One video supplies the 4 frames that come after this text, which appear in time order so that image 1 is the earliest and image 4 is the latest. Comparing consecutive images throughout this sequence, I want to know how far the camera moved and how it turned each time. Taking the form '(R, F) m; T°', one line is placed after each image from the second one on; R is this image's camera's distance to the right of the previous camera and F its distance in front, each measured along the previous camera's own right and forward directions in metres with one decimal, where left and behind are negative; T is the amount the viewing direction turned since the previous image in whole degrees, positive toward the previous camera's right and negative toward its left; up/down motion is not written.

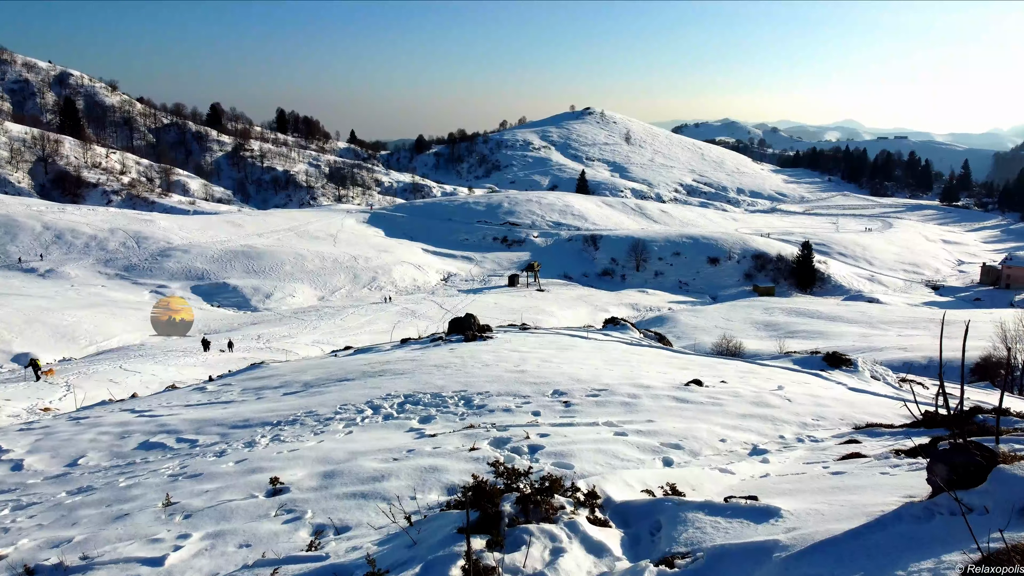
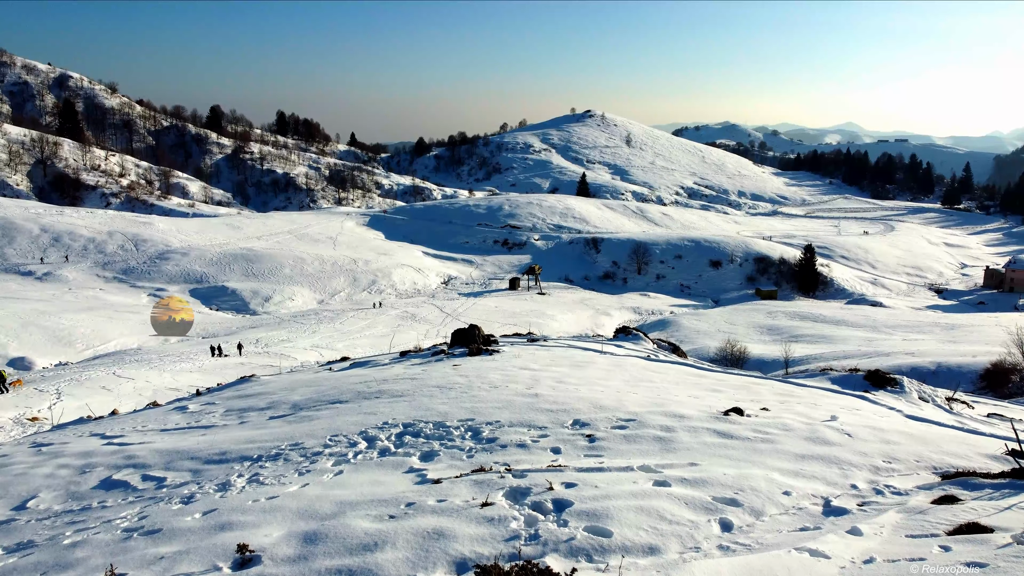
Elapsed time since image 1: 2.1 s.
(-0.1, +0.6) m; 0°
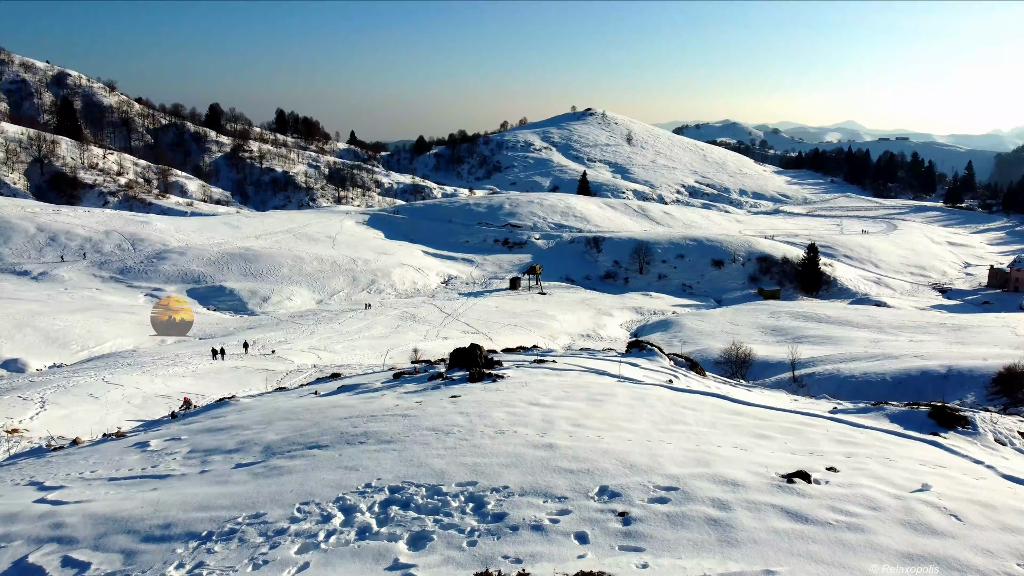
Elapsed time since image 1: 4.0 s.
(-0.1, +0.8) m; 0°
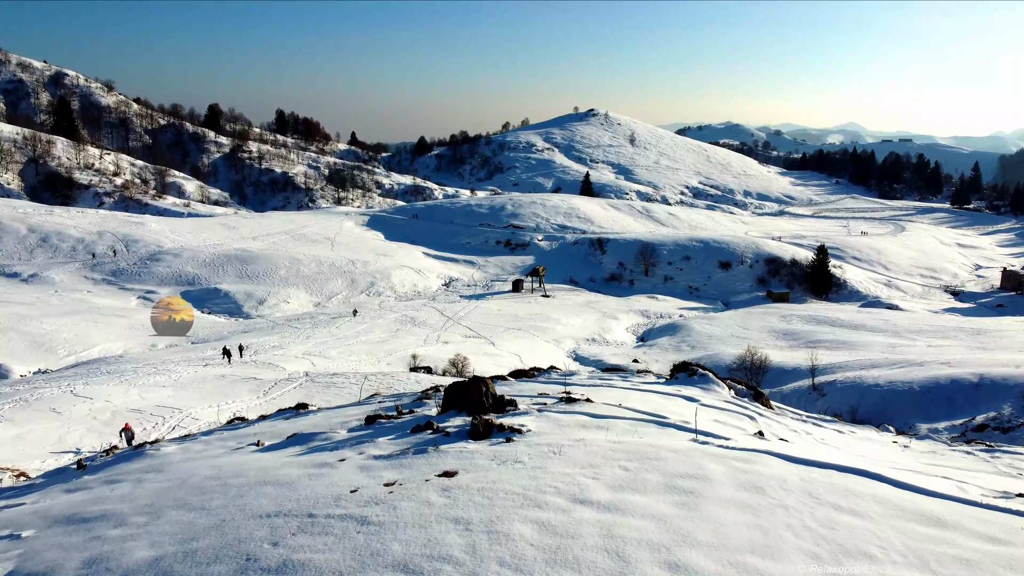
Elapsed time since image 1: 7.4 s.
(-0.2, +2.1) m; 0°
